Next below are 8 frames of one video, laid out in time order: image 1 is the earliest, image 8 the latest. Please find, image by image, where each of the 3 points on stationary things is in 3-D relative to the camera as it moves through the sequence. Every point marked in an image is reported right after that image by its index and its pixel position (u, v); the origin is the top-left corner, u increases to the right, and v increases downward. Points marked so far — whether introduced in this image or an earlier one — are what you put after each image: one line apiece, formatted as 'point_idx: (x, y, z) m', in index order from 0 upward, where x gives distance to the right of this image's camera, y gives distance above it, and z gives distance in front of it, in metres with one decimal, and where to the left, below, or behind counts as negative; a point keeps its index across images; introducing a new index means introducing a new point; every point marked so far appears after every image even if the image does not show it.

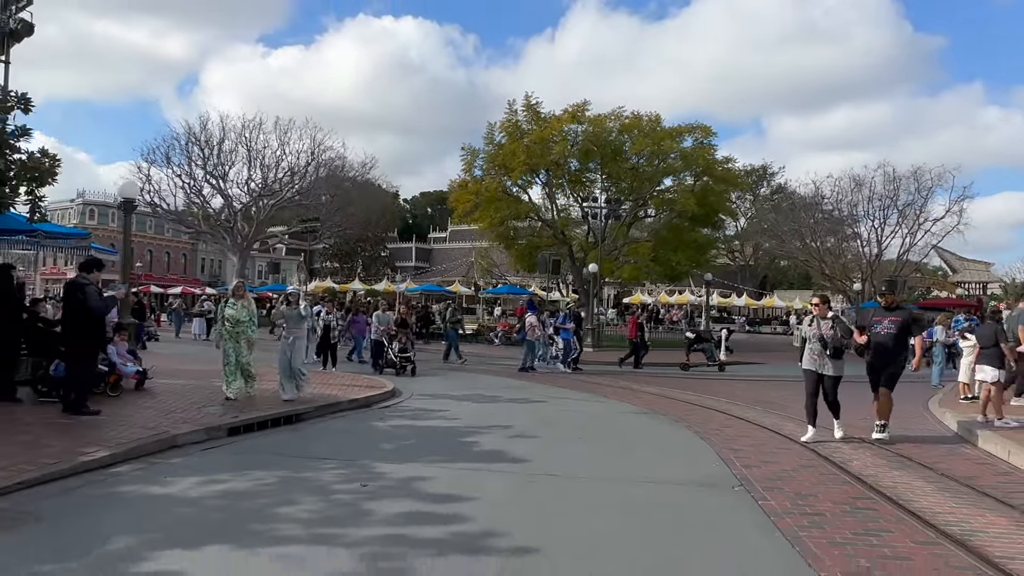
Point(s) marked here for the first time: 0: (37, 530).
0: (-3.6, -1.8, +5.1) m
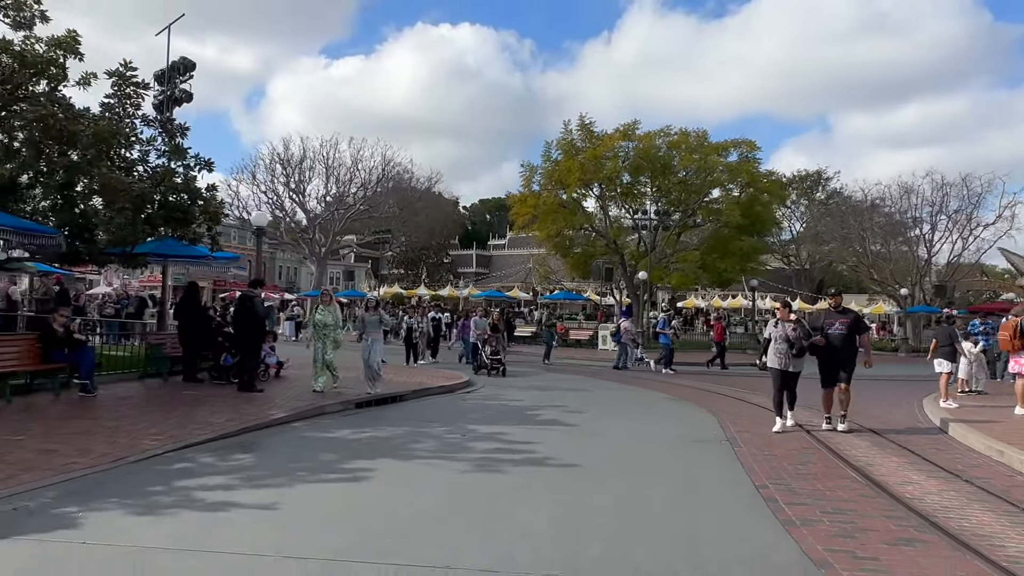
0: (-2.9, -2.0, +8.4) m
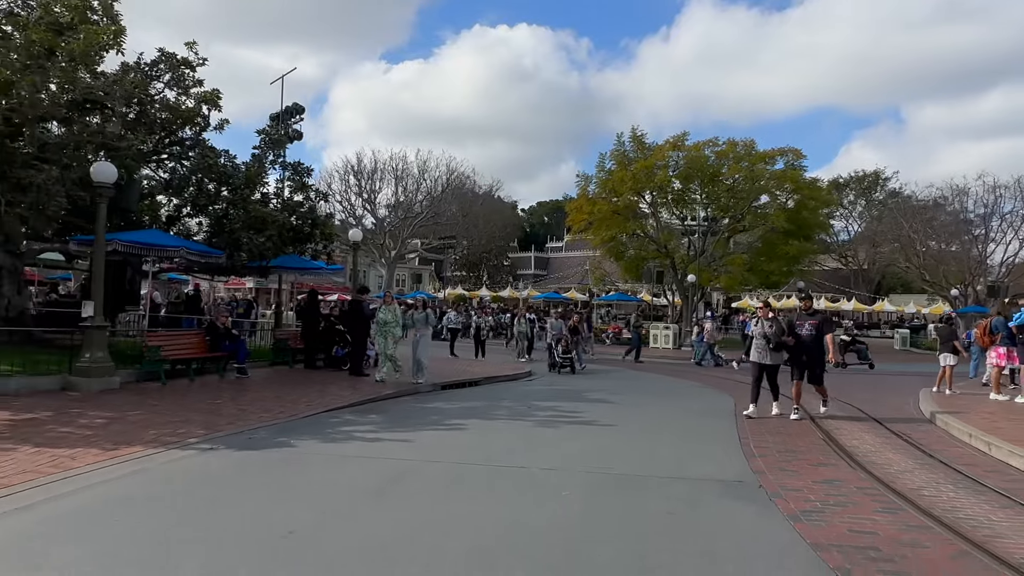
0: (-2.0, -2.2, +11.6) m
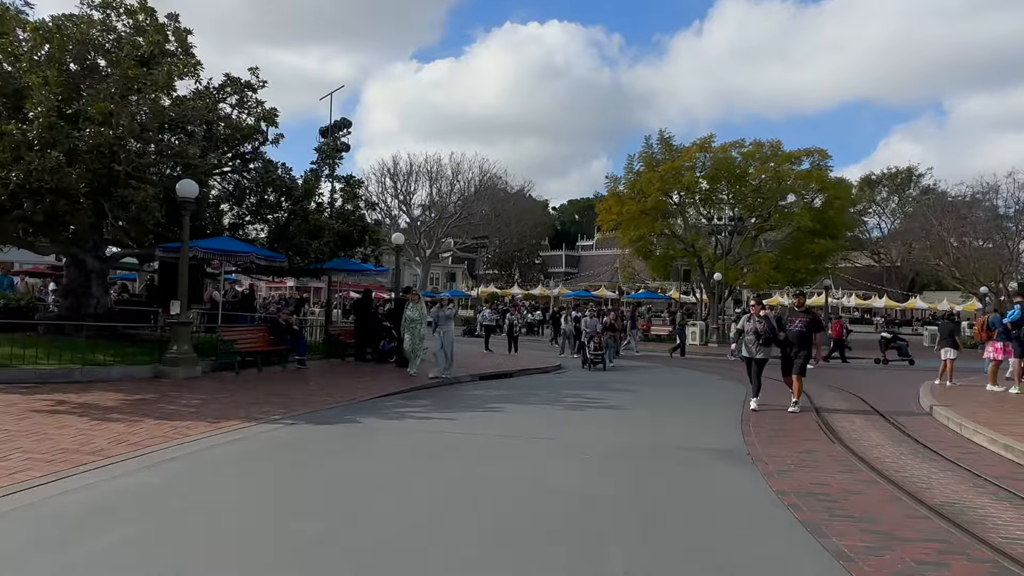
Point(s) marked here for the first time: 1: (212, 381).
0: (-1.4, -2.2, +13.2) m
1: (-6.2, -1.9, +13.7) m
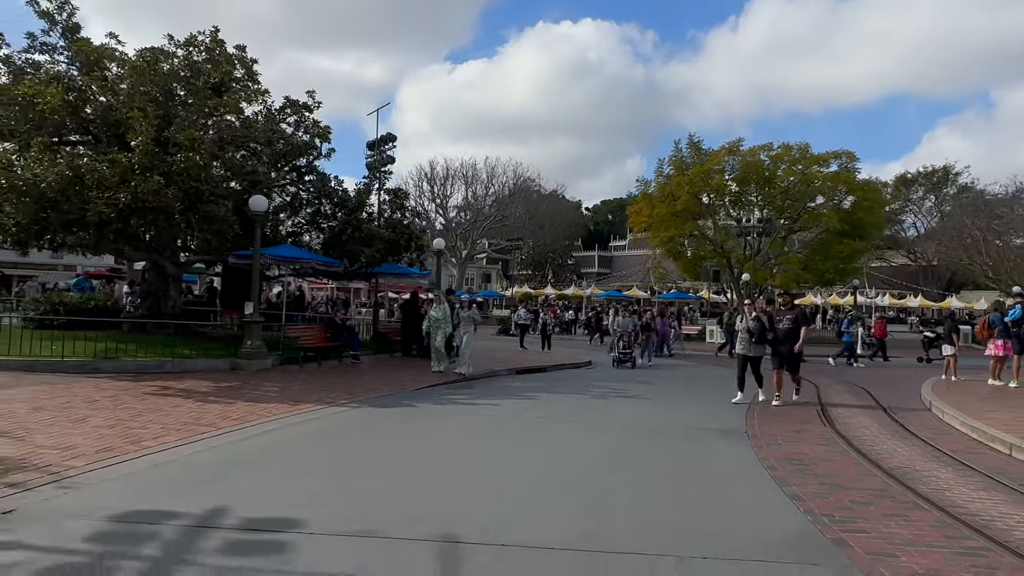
0: (-0.7, -2.2, +14.9) m
1: (-5.4, -2.0, +15.7) m
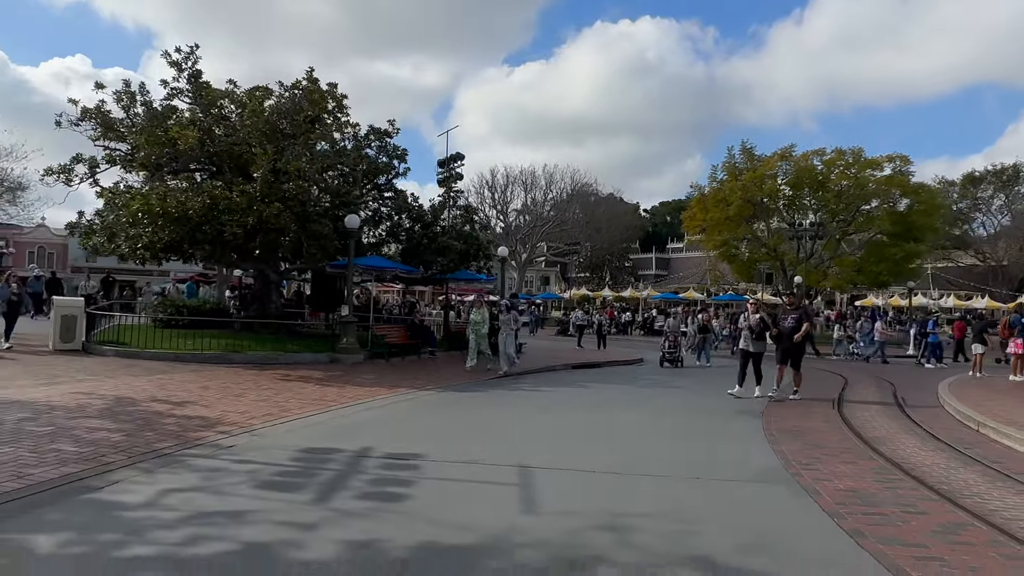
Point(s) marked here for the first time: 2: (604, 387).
0: (+0.8, -2.4, +17.2) m
1: (-3.9, -2.1, +18.4) m
2: (+2.2, -2.4, +16.2) m
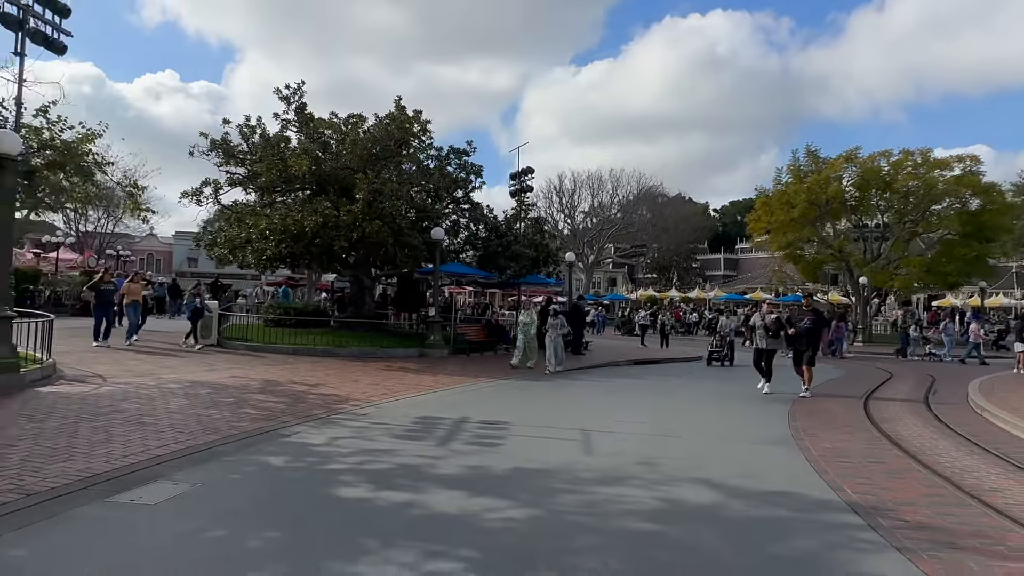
0: (+2.7, -2.5, +19.4) m
1: (-1.8, -2.3, +21.1) m
2: (+4.1, -2.5, +18.2) m
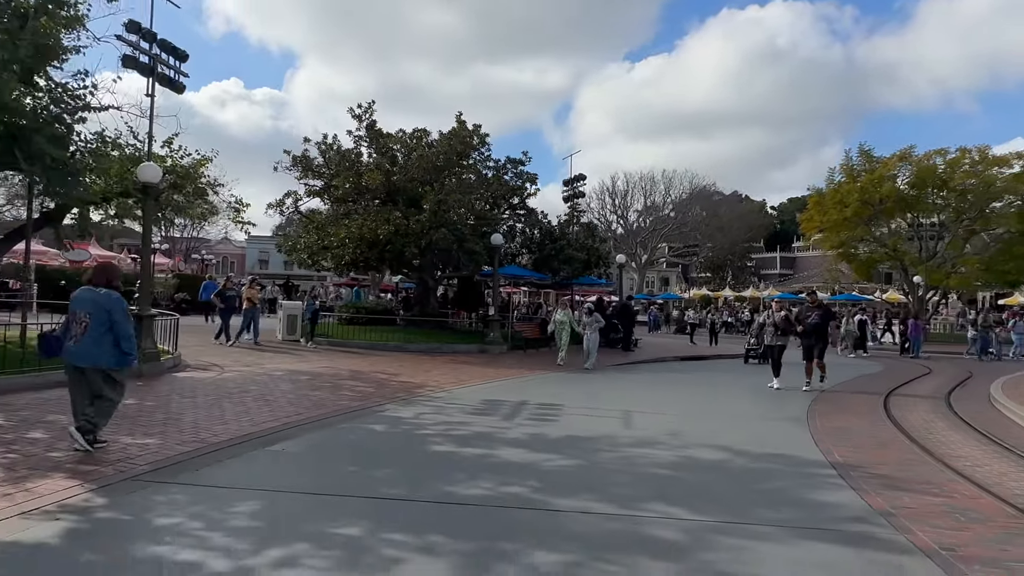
0: (+4.4, -2.5, +21.0) m
1: (0.0, -2.3, +23.0) m
2: (+5.6, -2.5, +19.7) m
